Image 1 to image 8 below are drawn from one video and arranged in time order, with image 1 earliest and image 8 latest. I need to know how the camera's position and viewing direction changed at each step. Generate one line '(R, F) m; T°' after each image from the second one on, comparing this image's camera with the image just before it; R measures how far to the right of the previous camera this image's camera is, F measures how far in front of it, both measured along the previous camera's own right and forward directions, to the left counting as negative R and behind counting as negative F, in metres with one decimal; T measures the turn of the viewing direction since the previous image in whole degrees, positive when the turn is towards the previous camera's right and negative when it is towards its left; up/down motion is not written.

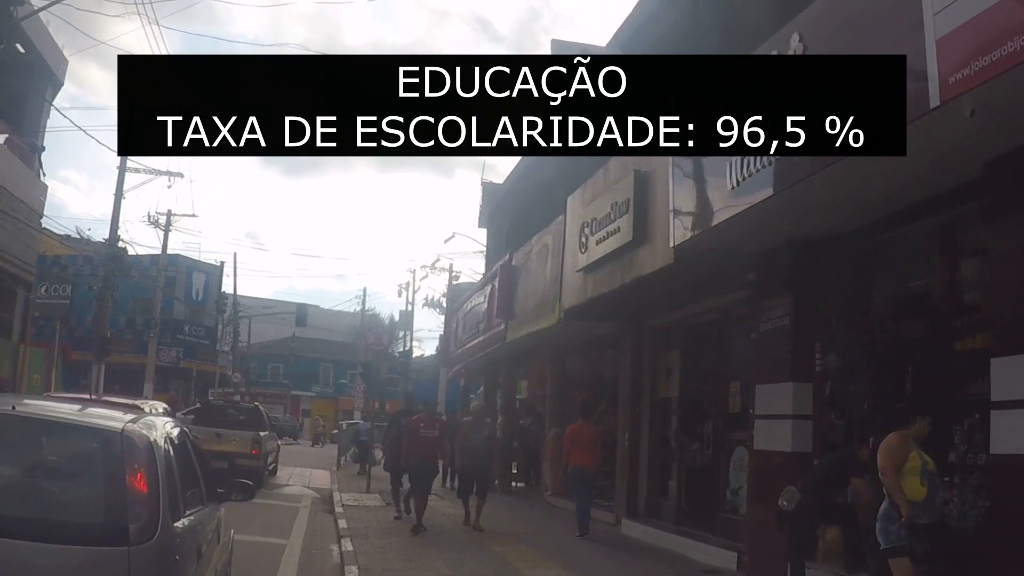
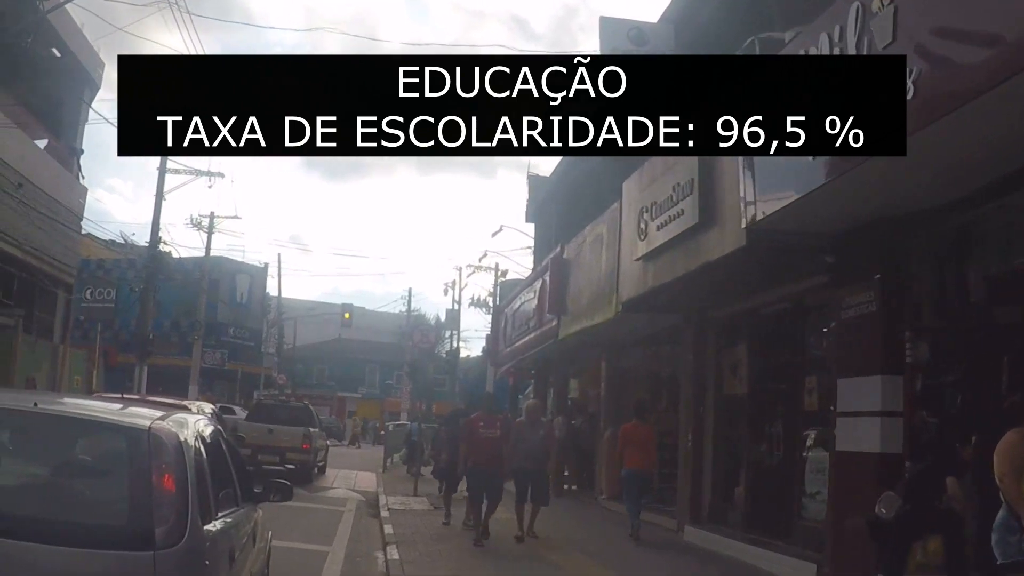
(-0.2, +1.1) m; -3°
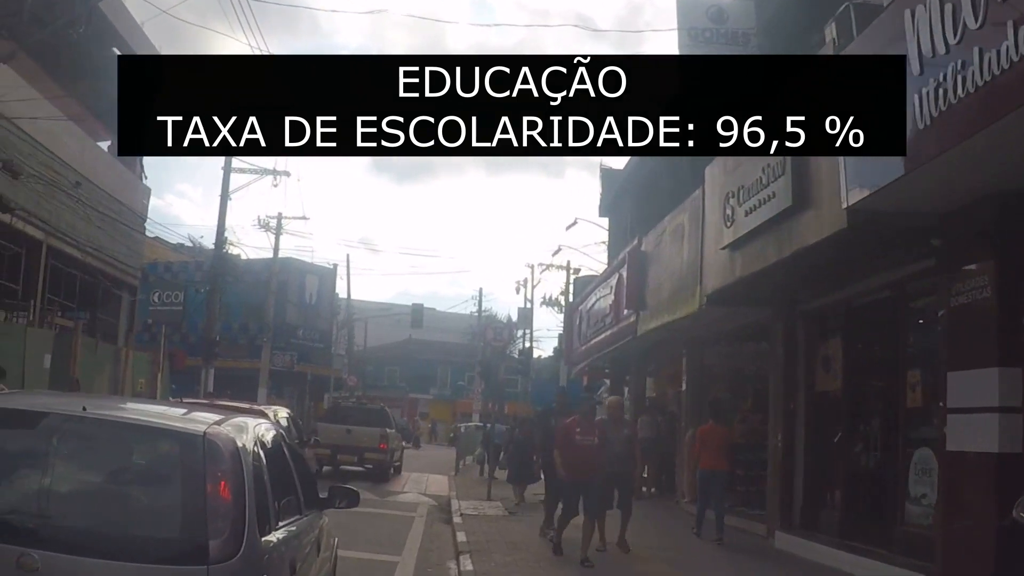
(-0.1, +1.0) m; -4°
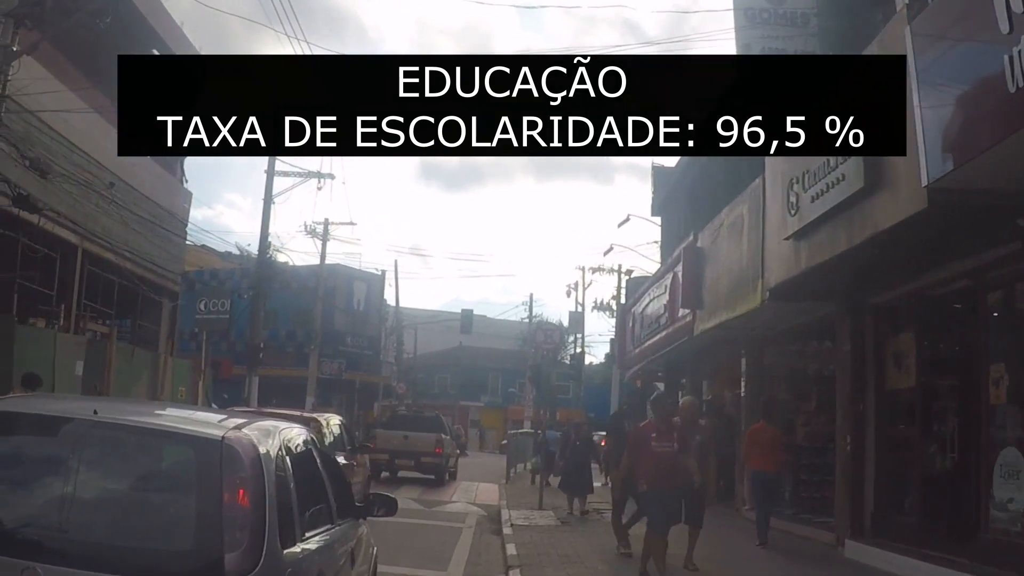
(0.0, +0.8) m; -3°
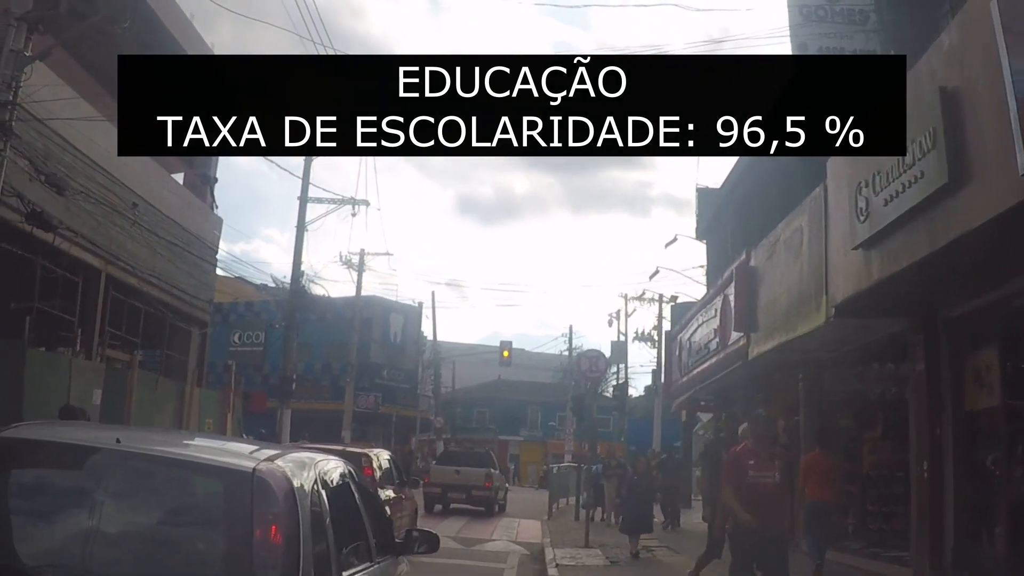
(-0.1, +0.9) m; -2°
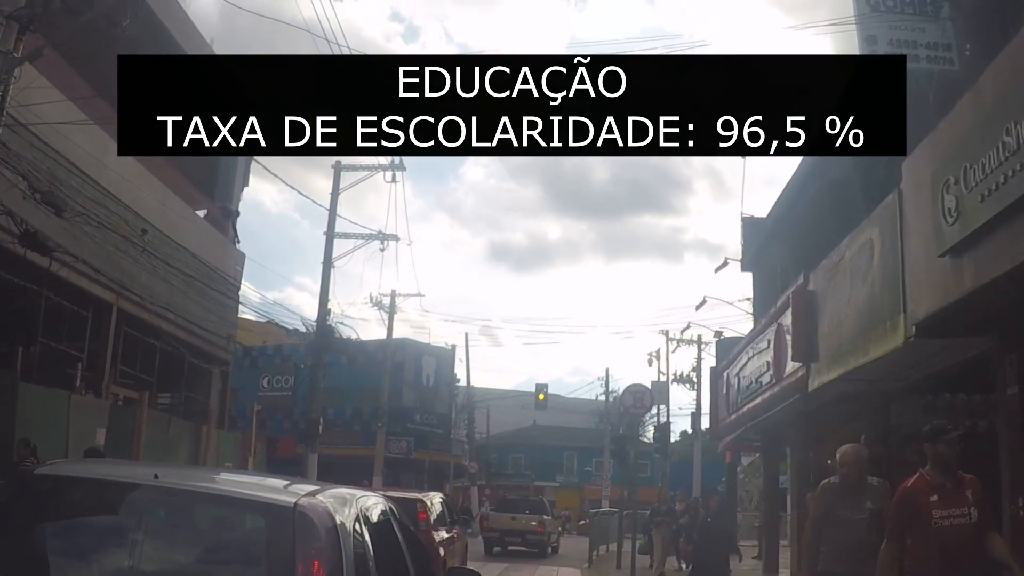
(0.0, +1.1) m; -2°
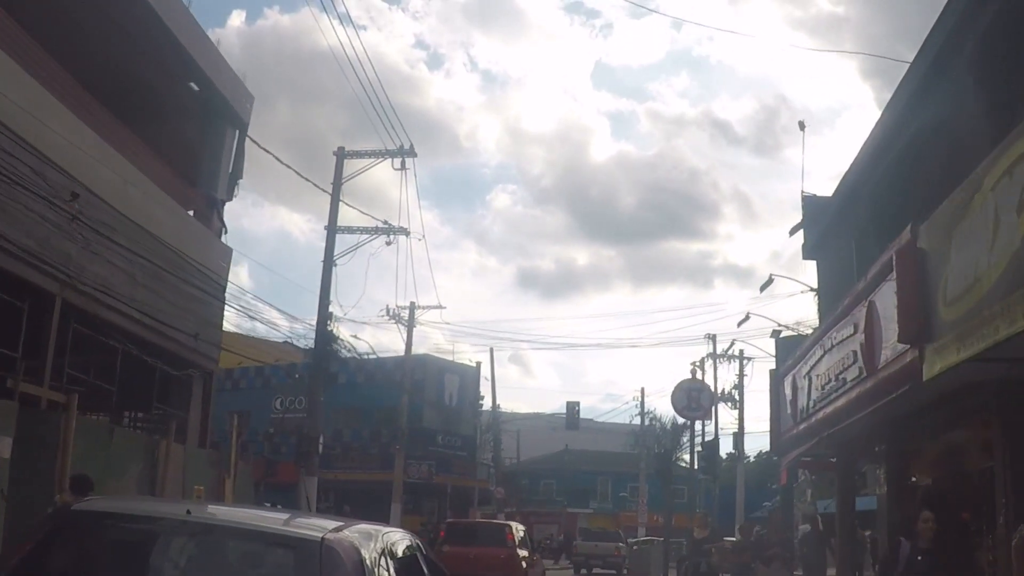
(+0.1, +2.9) m; -2°
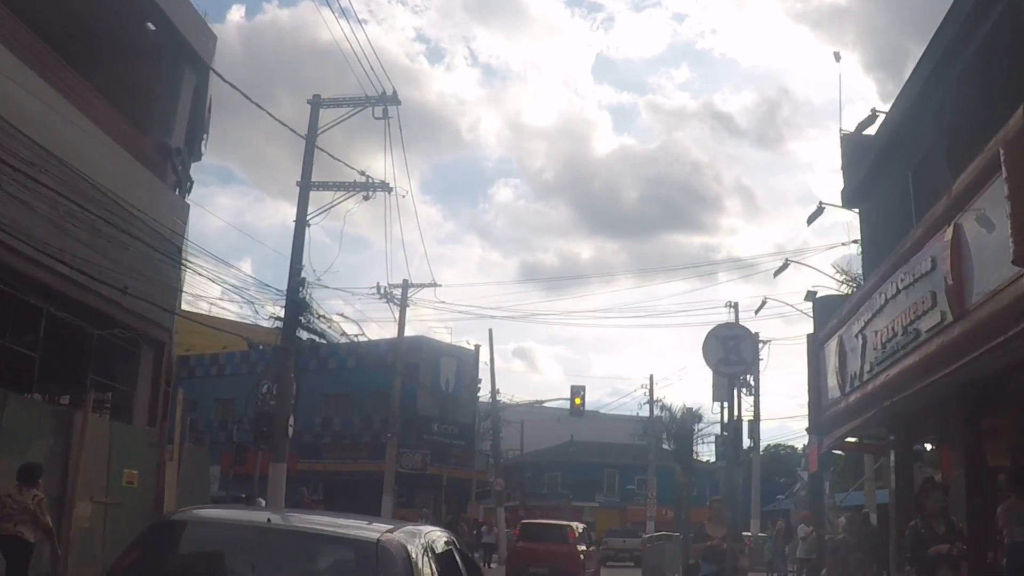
(+0.1, +2.5) m; 0°
